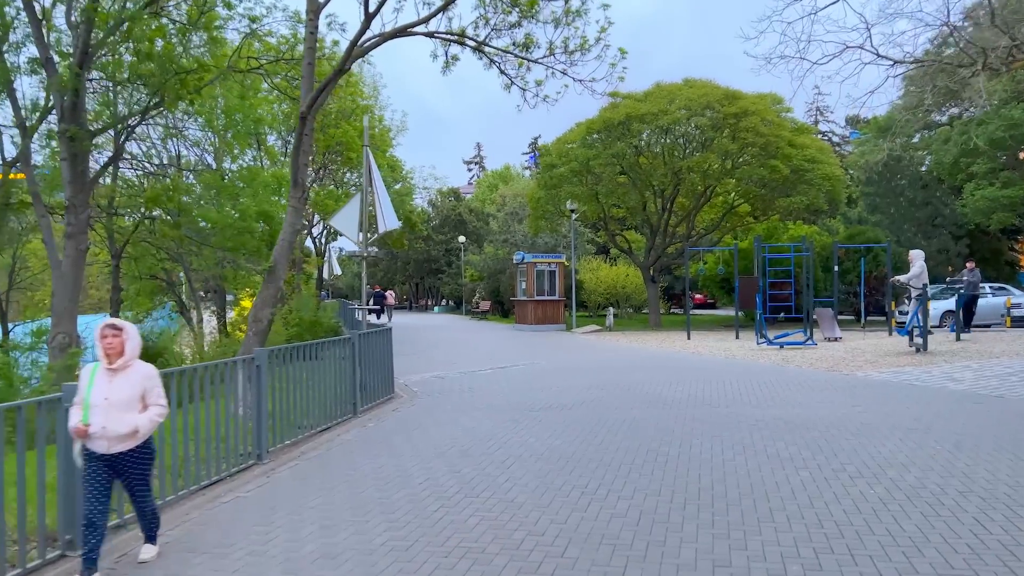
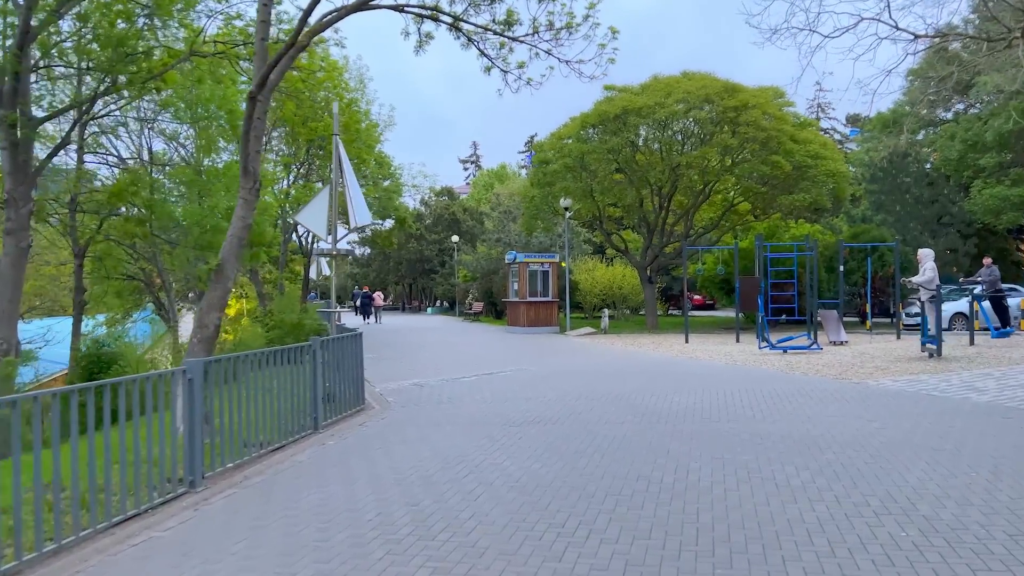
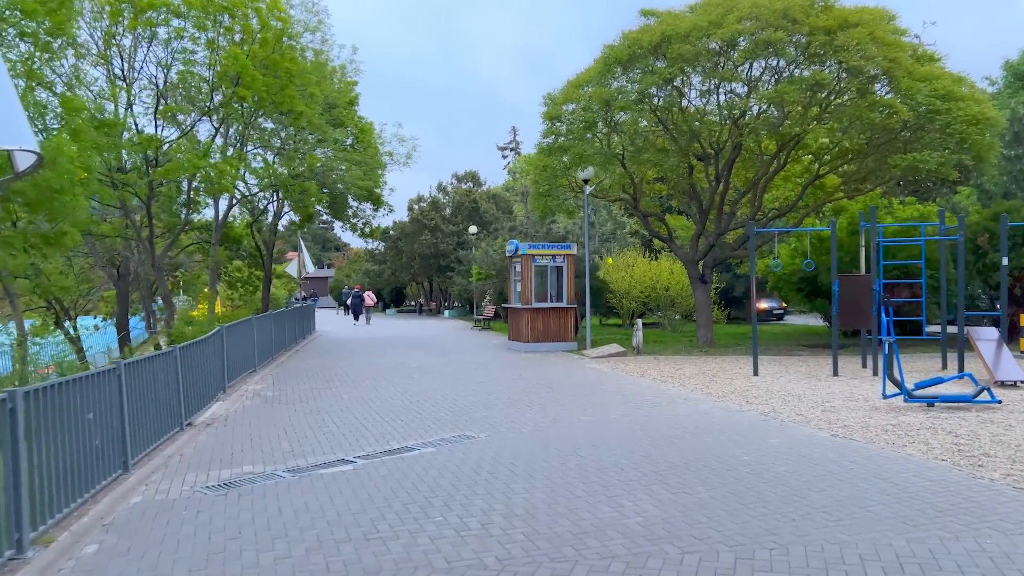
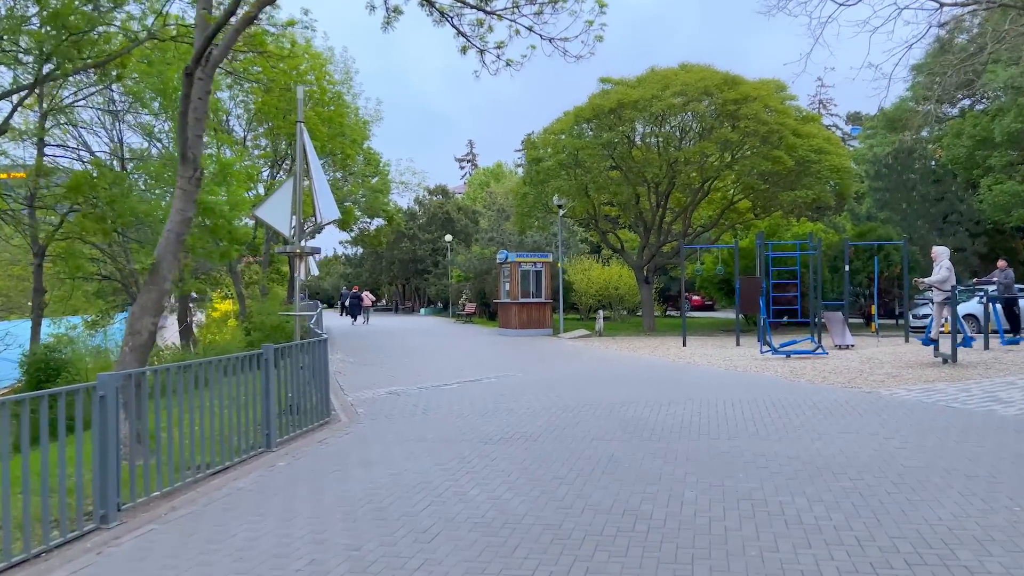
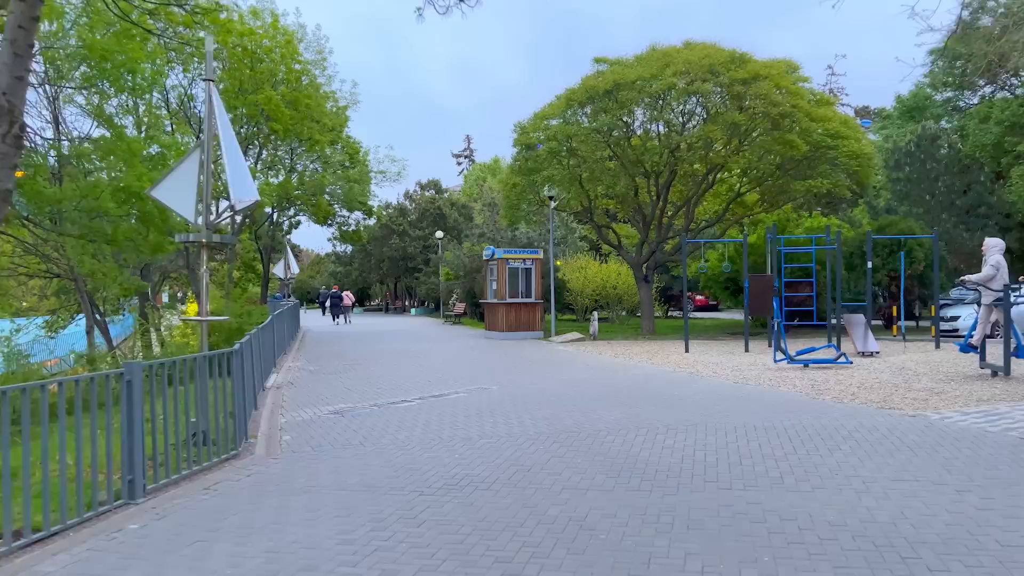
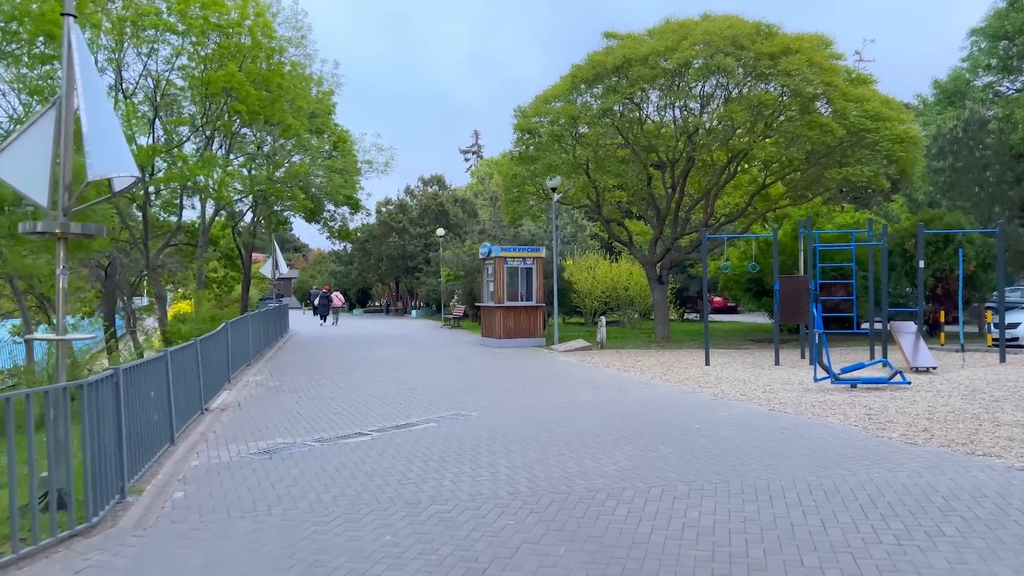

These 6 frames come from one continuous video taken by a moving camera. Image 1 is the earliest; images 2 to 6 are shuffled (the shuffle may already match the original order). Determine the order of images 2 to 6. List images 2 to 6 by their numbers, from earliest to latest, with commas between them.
2, 4, 5, 6, 3
